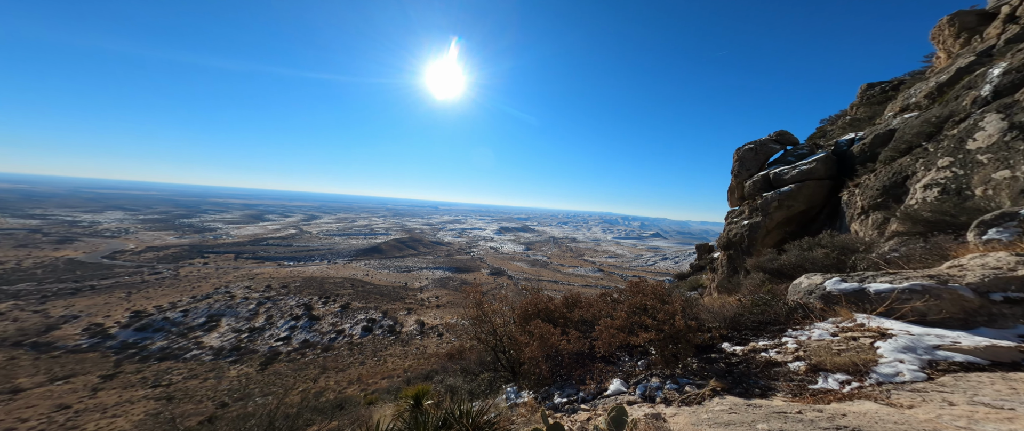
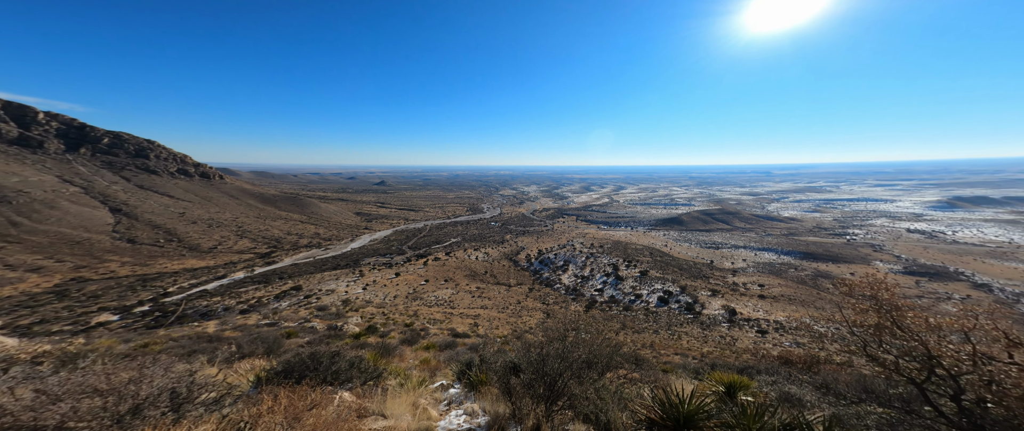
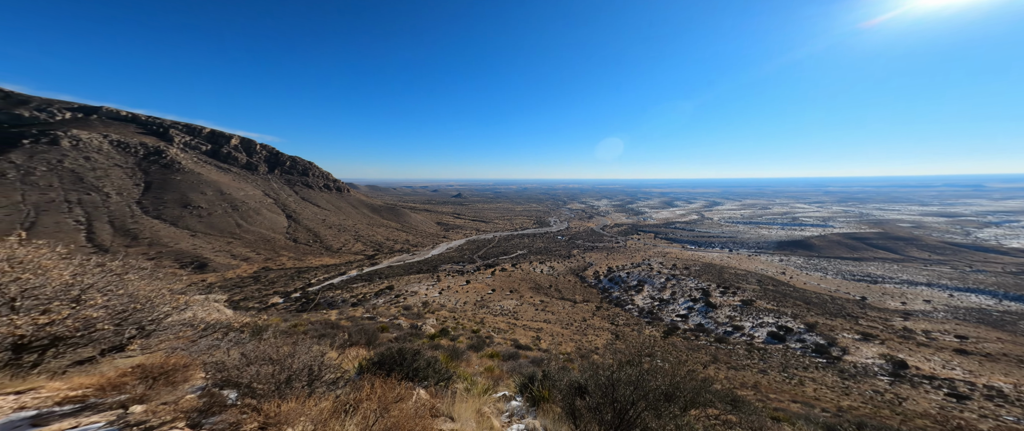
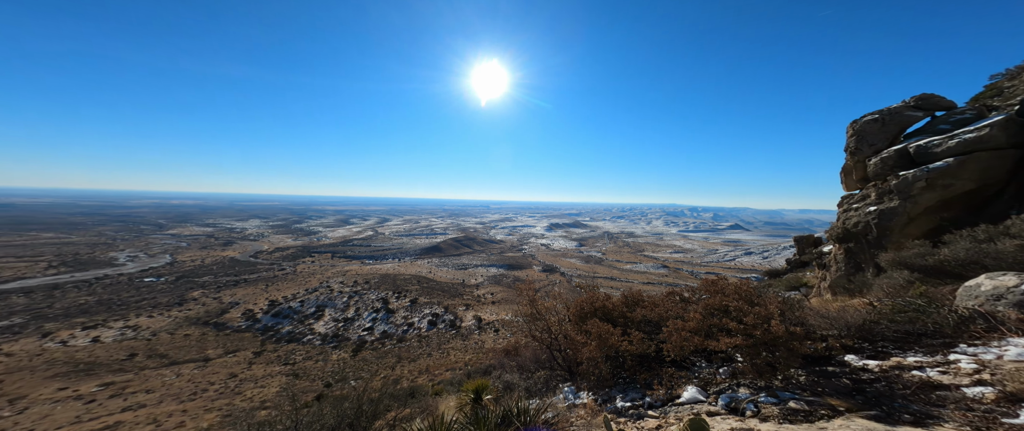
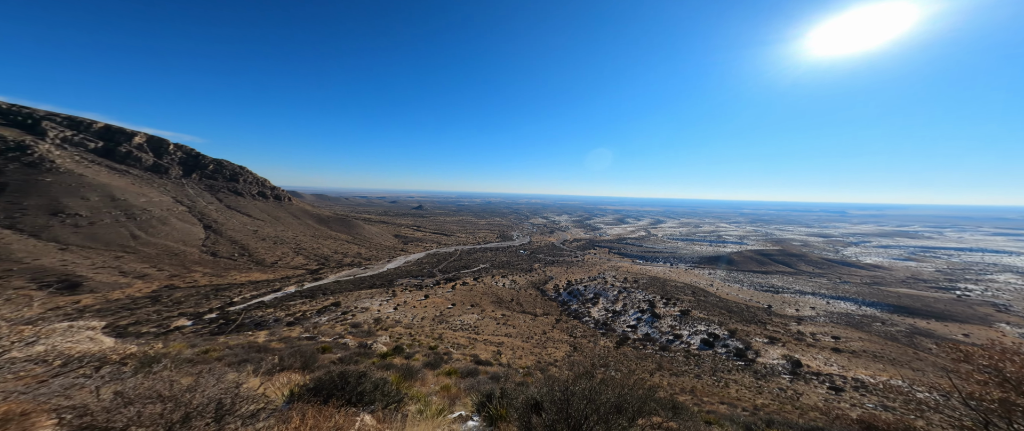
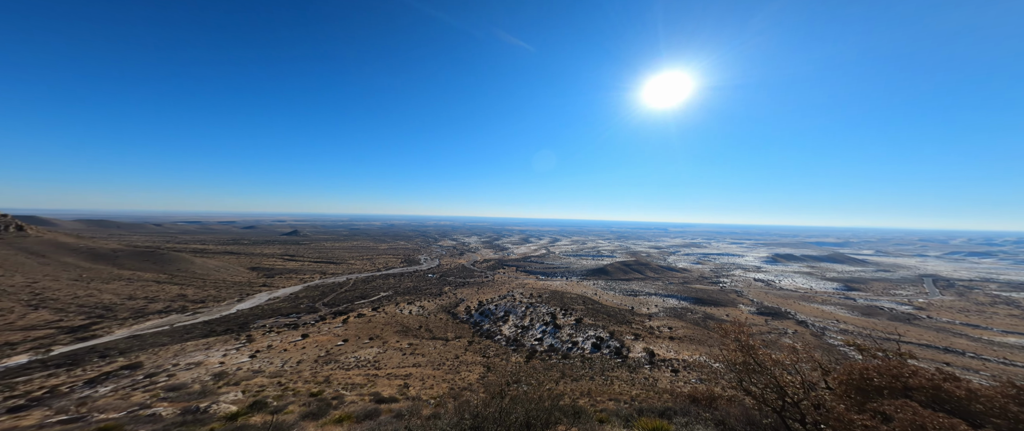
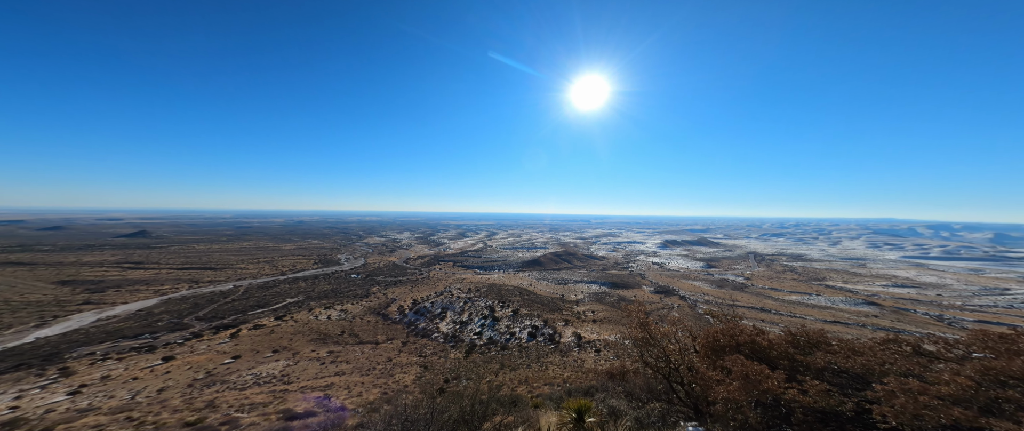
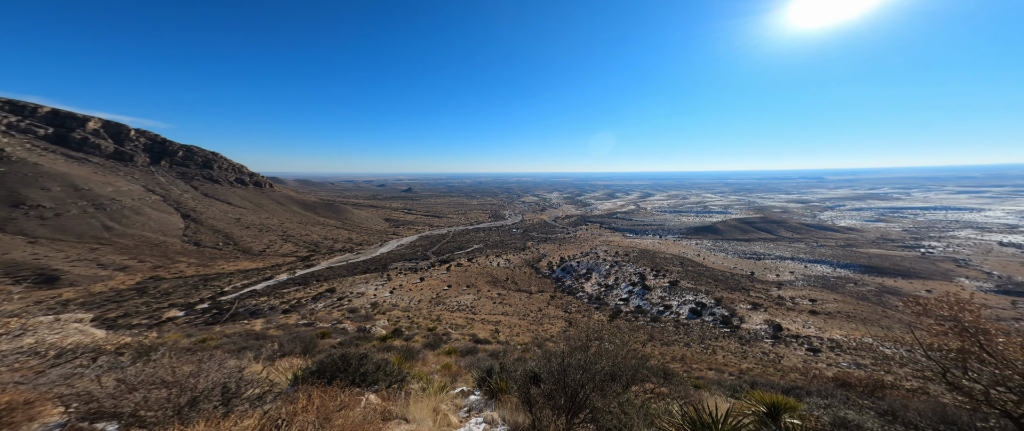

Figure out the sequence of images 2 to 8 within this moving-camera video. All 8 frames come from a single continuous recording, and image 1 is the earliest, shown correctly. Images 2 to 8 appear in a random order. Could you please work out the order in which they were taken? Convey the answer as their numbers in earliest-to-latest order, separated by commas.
4, 7, 6, 5, 3, 2, 8
